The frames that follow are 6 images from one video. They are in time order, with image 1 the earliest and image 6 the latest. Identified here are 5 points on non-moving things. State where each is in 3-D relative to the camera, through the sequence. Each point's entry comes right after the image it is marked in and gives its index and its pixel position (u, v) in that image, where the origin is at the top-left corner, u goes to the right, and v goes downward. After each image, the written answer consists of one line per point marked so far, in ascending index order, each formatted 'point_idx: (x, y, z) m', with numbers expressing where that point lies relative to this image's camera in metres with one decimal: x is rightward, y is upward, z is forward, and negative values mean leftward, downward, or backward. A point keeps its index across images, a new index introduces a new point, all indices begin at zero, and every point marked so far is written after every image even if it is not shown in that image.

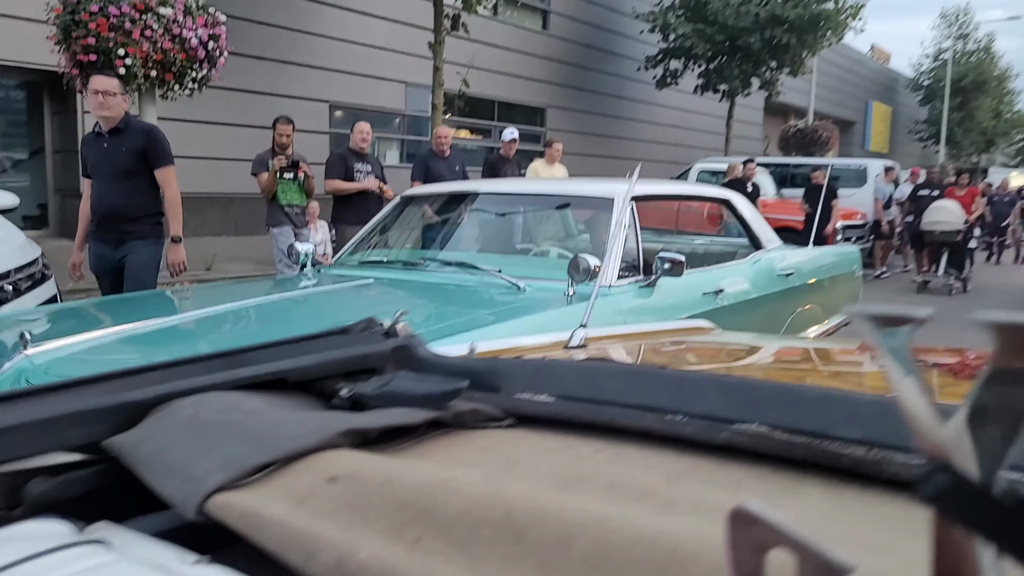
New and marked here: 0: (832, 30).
0: (+8.0, +5.5, +16.7) m
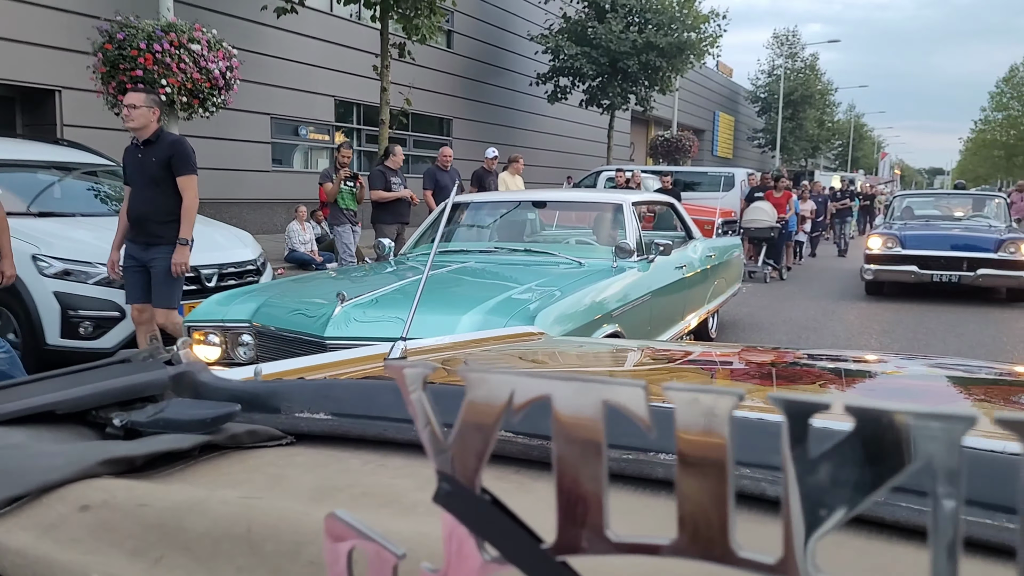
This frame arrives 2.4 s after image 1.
0: (+4.4, +5.5, +18.2) m
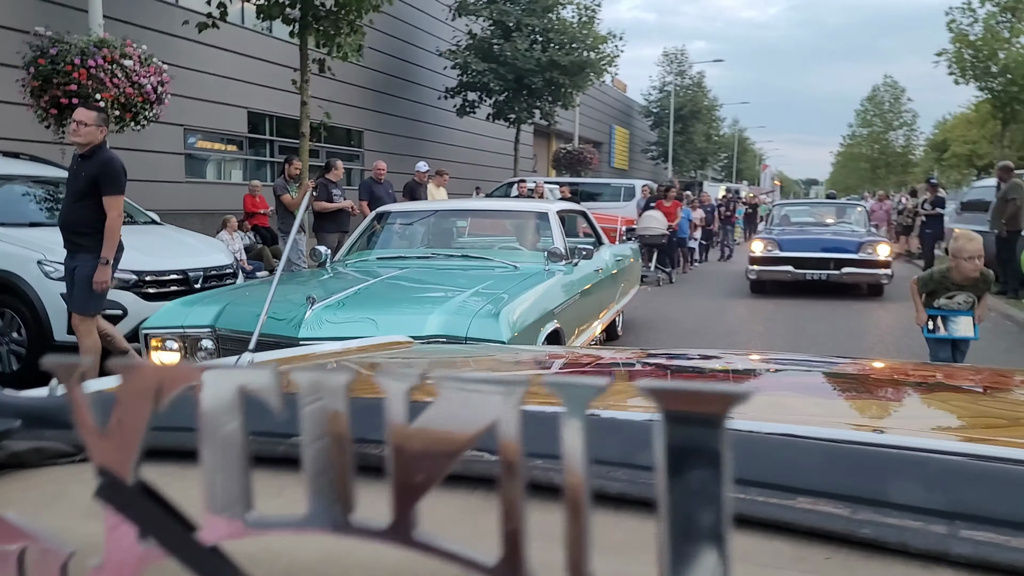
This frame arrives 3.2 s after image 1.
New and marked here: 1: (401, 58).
0: (+2.1, +5.4, +19.3) m
1: (-2.7, +5.5, +18.4) m
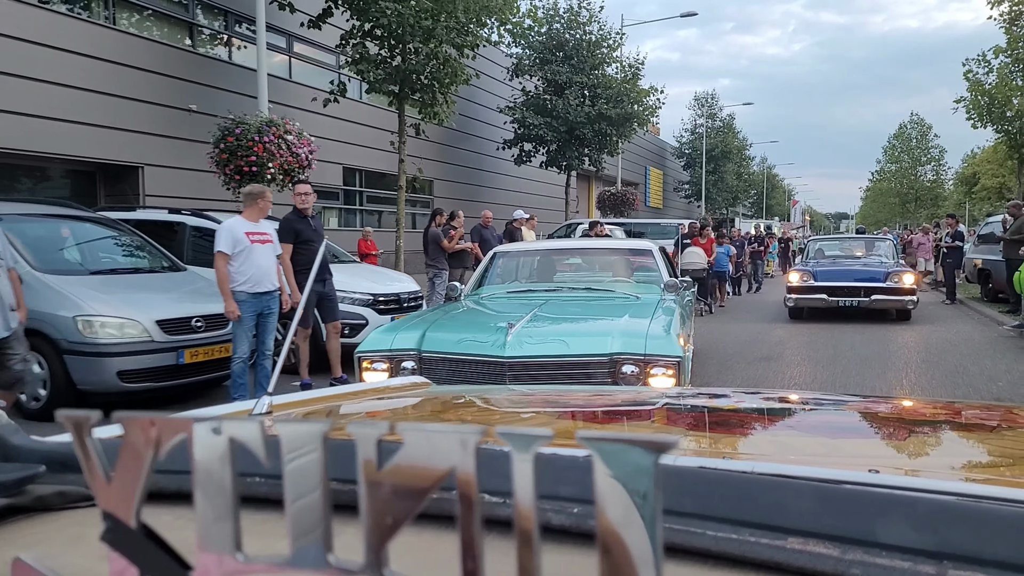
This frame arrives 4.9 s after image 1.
0: (+3.6, +4.6, +21.4) m
1: (-1.3, +4.7, +20.7) m
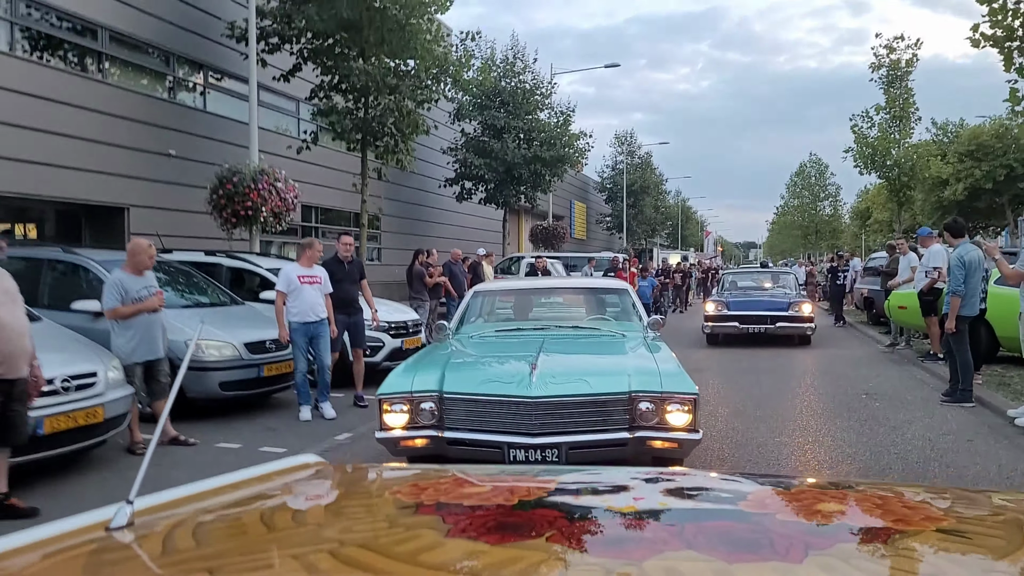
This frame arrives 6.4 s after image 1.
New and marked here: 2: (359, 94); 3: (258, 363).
0: (+1.8, +3.7, +23.3) m
1: (-3.0, +3.8, +22.1) m
2: (-2.8, +3.6, +14.2) m
3: (-2.0, -0.6, +6.0) m
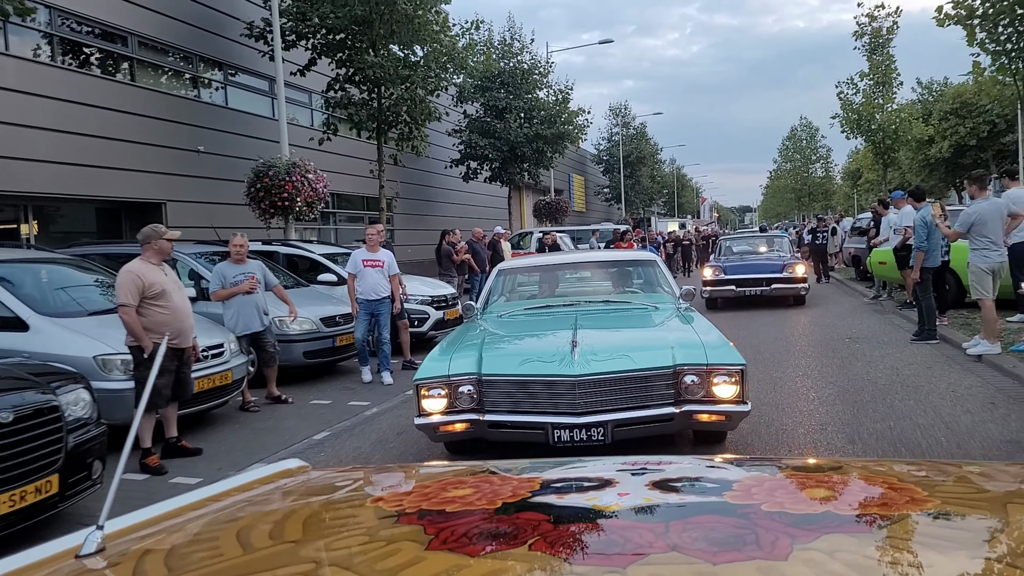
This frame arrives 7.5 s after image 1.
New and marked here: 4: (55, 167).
0: (+1.8, +4.6, +24.2) m
1: (-2.9, +4.5, +23.0) m
2: (-2.7, +4.0, +15.1) m
3: (-1.7, -0.4, +7.0) m
4: (-7.1, +1.9, +12.0) m
